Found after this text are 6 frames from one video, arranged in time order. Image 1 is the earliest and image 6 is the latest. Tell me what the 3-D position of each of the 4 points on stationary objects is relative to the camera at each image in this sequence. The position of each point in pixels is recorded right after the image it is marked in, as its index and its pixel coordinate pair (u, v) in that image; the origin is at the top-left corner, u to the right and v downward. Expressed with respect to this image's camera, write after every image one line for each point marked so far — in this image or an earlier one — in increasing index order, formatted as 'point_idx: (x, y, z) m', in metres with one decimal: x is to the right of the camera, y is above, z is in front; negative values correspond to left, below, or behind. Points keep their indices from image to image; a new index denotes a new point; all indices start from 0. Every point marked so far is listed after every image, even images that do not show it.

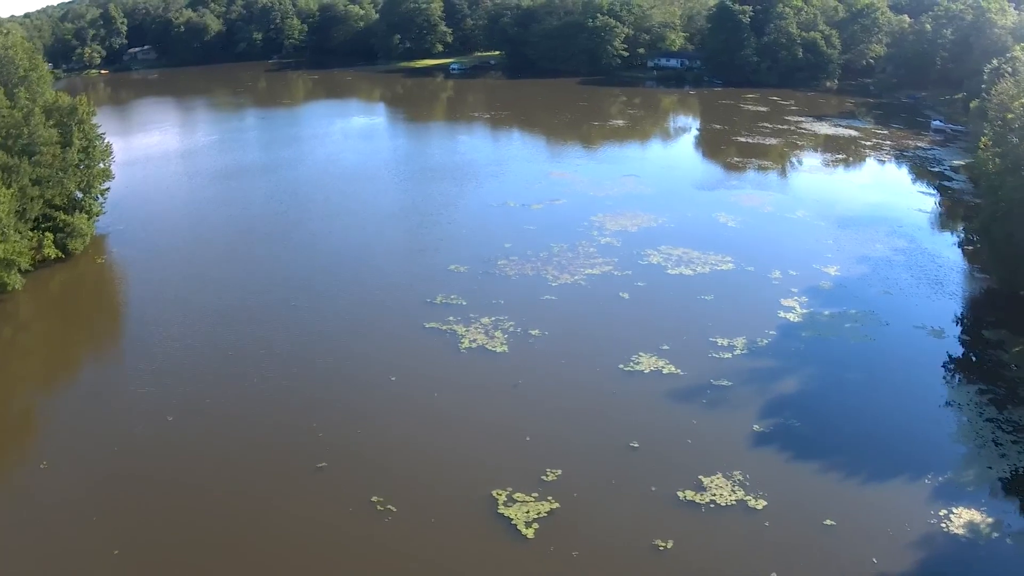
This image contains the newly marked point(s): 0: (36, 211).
0: (-12.4, +2.0, +19.6) m
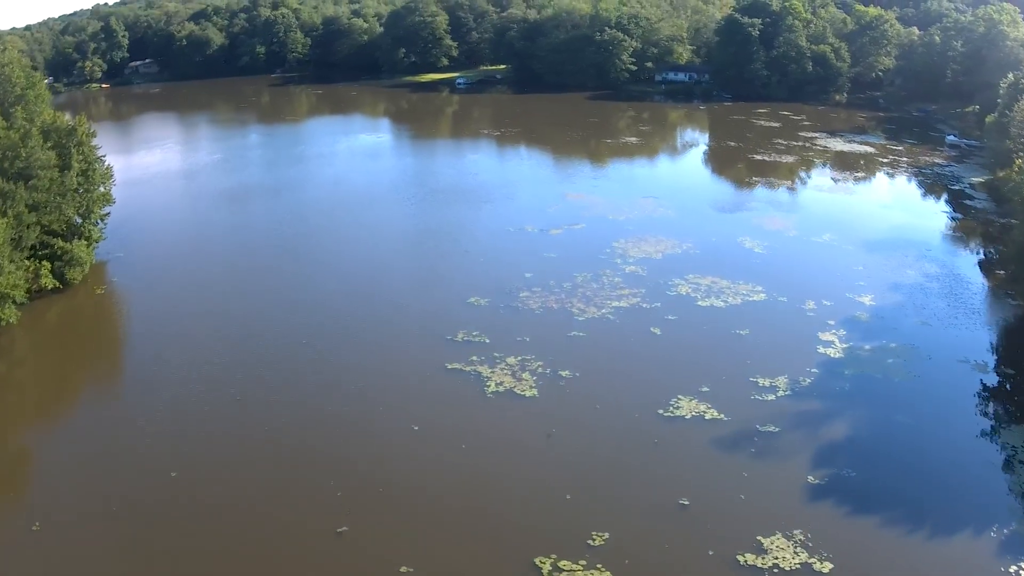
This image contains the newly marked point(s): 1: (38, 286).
0: (-11.9, +1.2, +18.8) m
1: (-12.2, +0.1, +19.5) m
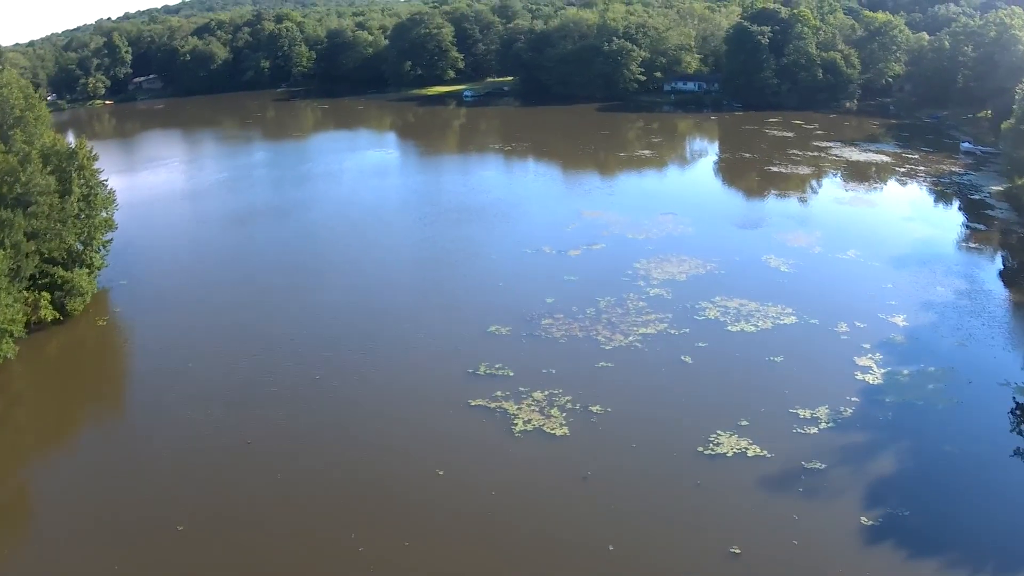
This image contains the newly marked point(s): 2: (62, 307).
0: (-11.4, +0.5, +18.3) m
1: (-11.7, -0.7, +19.0) m
2: (-11.4, -0.5, +19.7) m
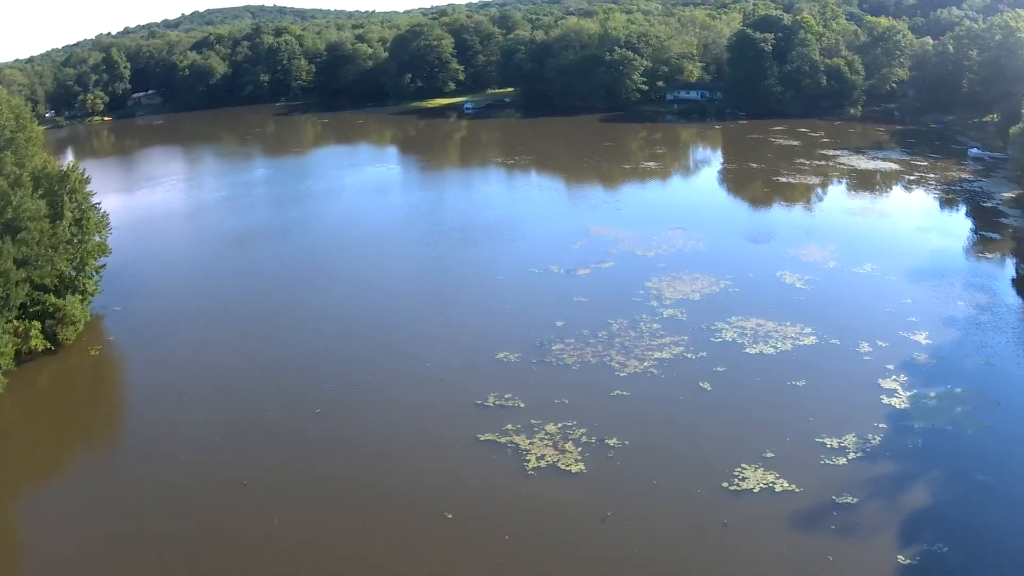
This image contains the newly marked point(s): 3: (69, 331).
0: (-11.2, -0.2, +17.8) m
1: (-11.4, -1.4, +18.5) m
2: (-11.1, -1.2, +19.1) m
3: (-10.8, -1.0, +19.2) m
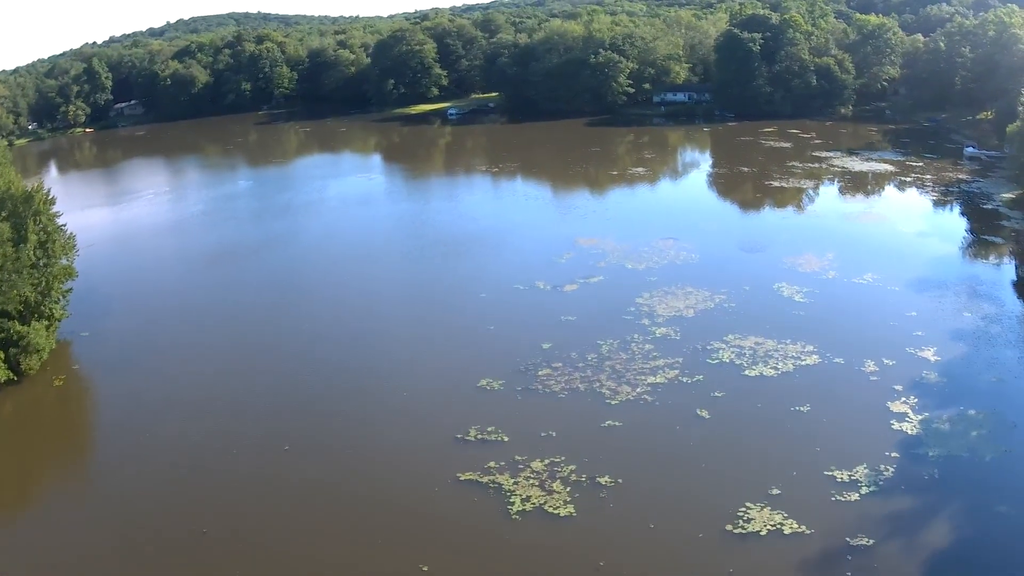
0: (-11.5, -0.9, +16.6) m
1: (-11.8, -2.1, +17.3) m
2: (-11.5, -1.9, +17.9) m
3: (-11.2, -1.7, +18.0) m
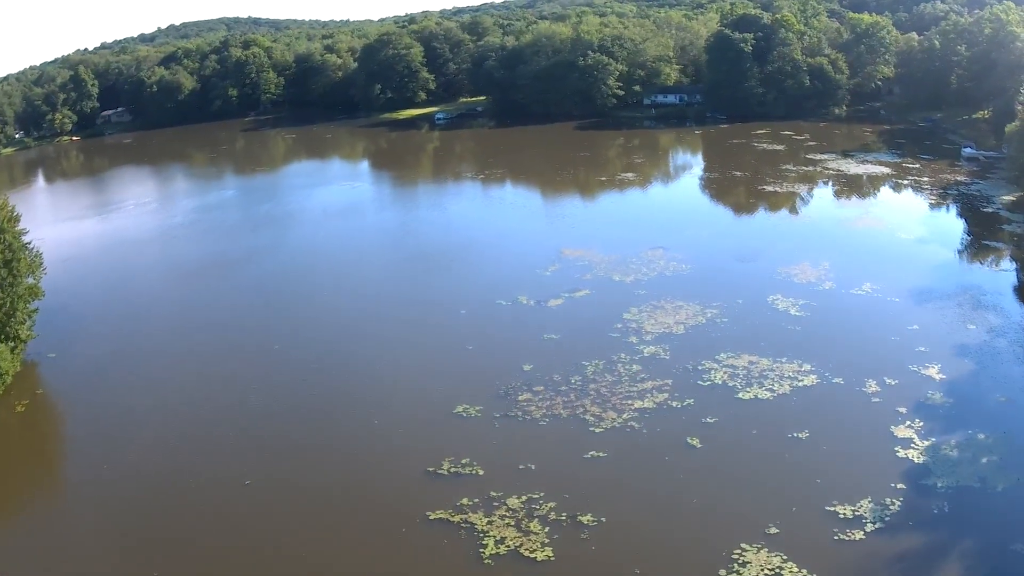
0: (-12.0, -1.4, +15.5) m
1: (-12.2, -2.6, +16.2) m
2: (-11.9, -2.4, +16.9) m
3: (-11.6, -2.2, +16.9) m
